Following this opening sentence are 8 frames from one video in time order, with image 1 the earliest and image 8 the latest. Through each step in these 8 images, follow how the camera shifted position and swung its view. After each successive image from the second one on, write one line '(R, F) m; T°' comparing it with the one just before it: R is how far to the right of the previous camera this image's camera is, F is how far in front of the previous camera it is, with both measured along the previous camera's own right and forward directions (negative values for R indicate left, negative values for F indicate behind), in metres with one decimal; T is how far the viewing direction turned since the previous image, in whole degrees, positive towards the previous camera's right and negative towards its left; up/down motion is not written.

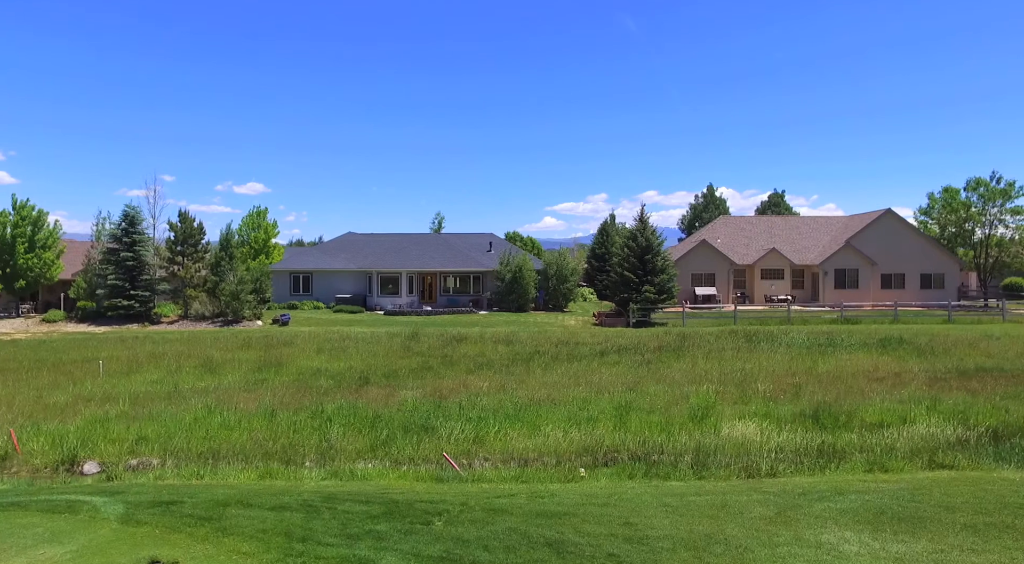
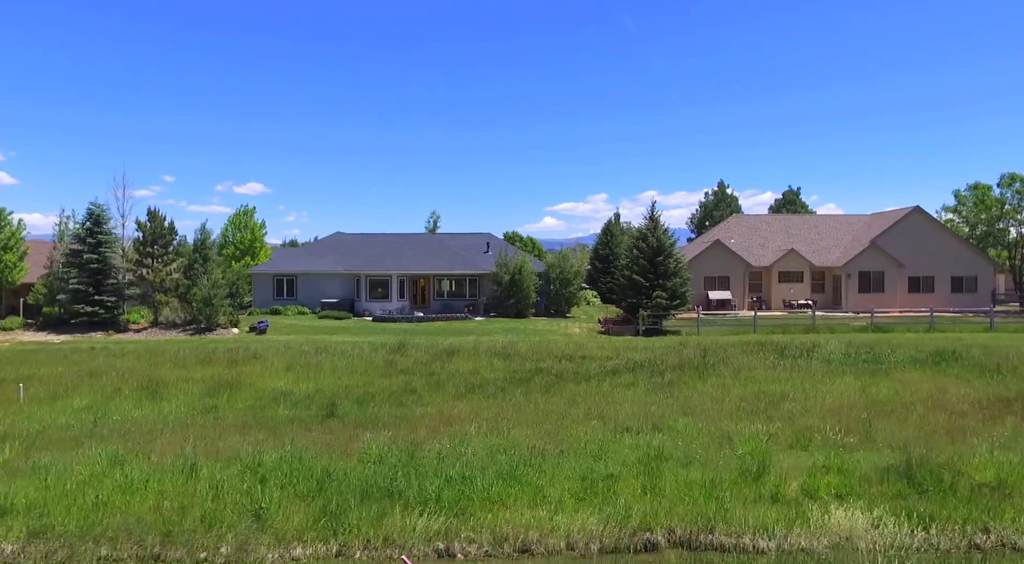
(+0.1, +2.7) m; 0°
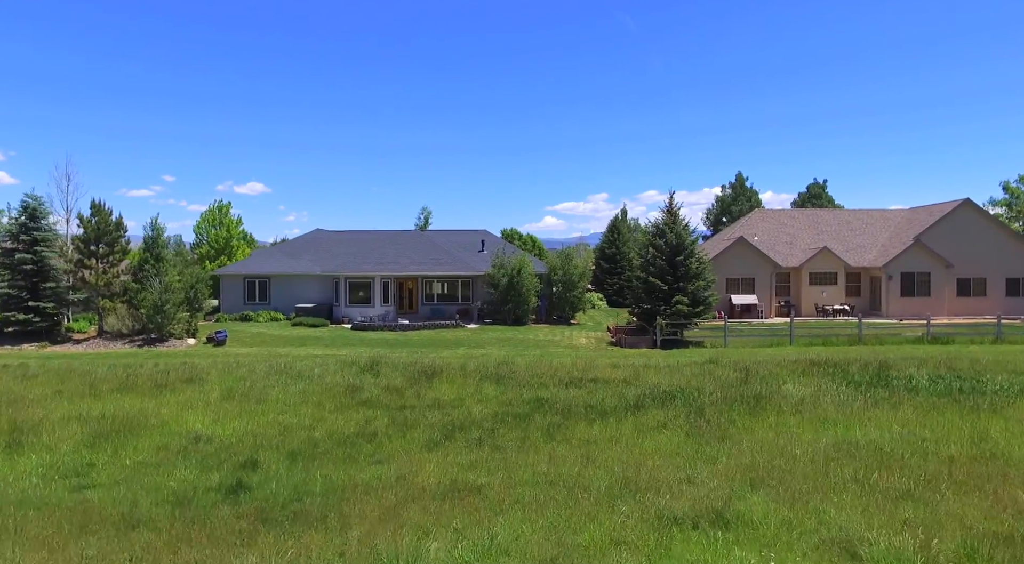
(+0.1, +3.9) m; 0°
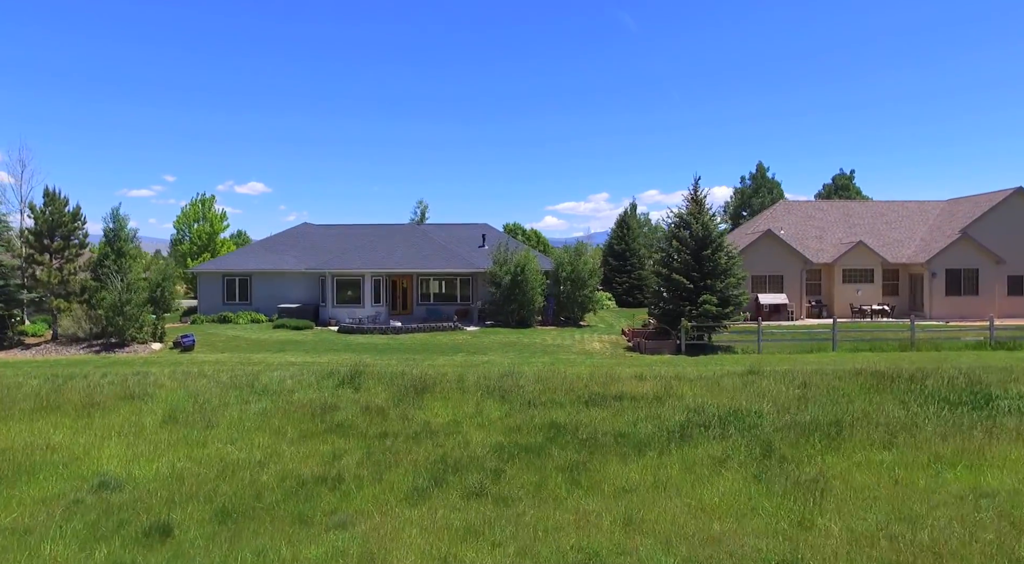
(-0.1, +2.9) m; 0°
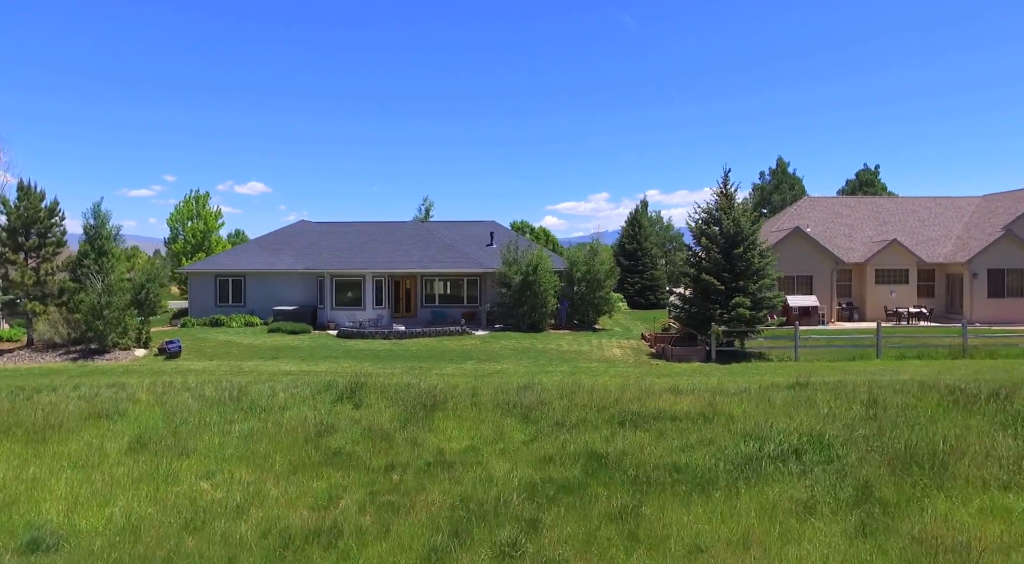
(-0.3, +1.8) m; 0°
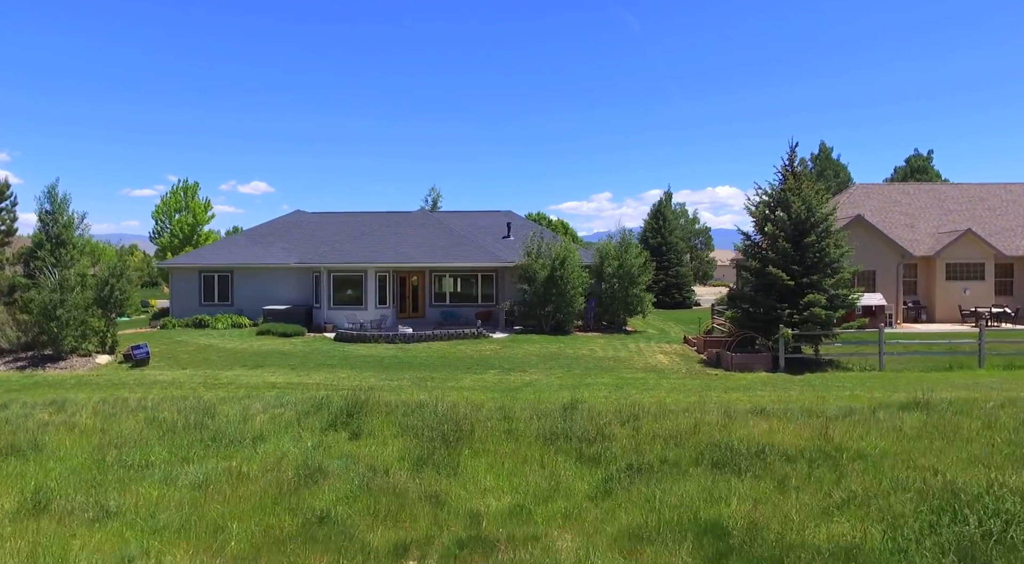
(-0.5, +3.2) m; 0°
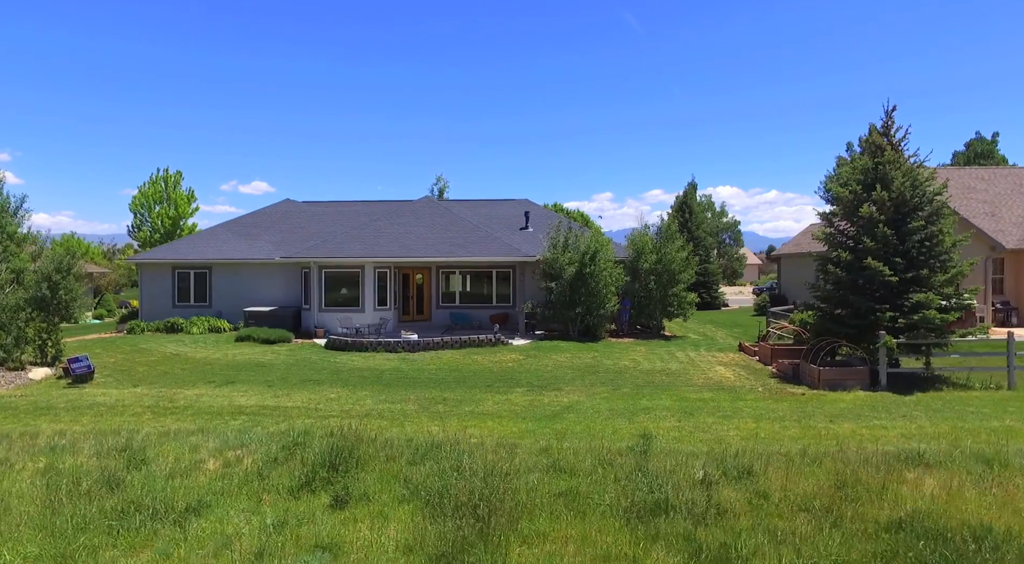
(-0.5, +3.4) m; 0°
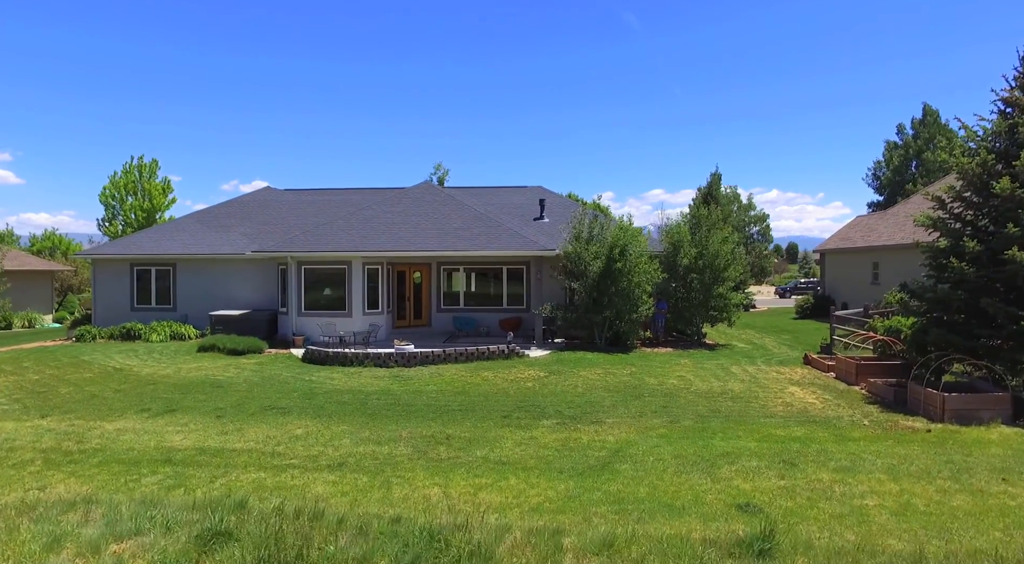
(-0.3, +3.2) m; 0°
